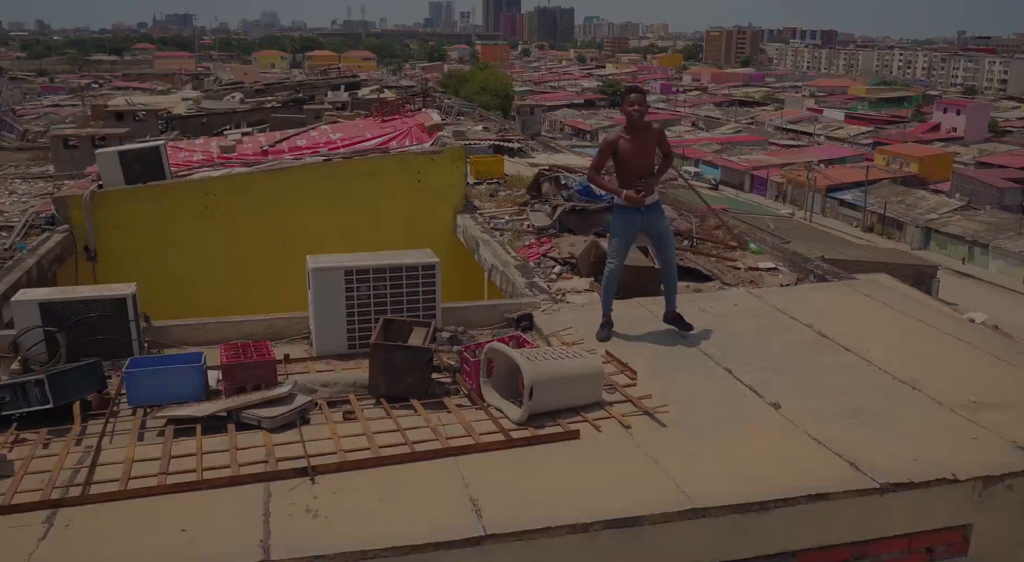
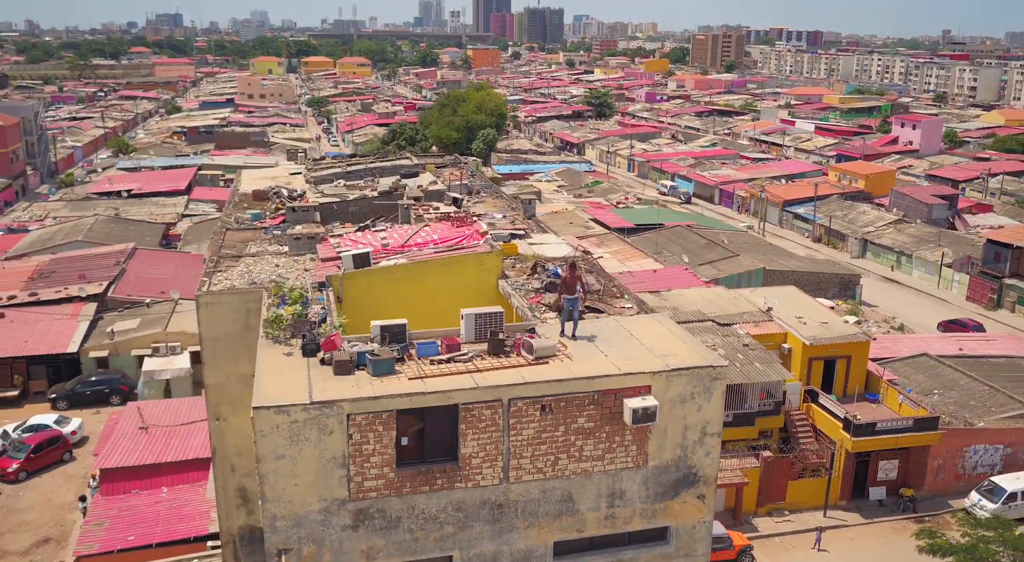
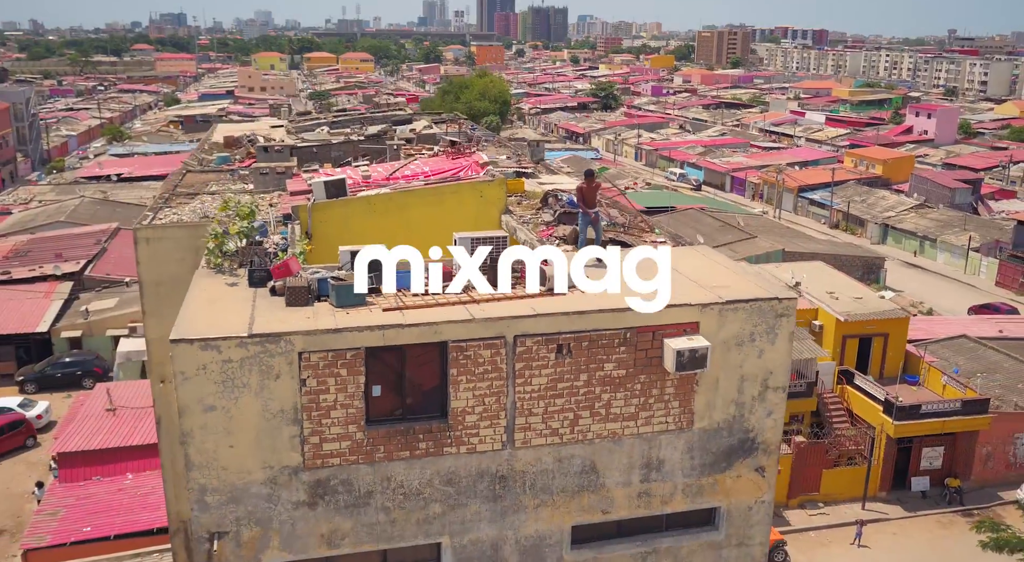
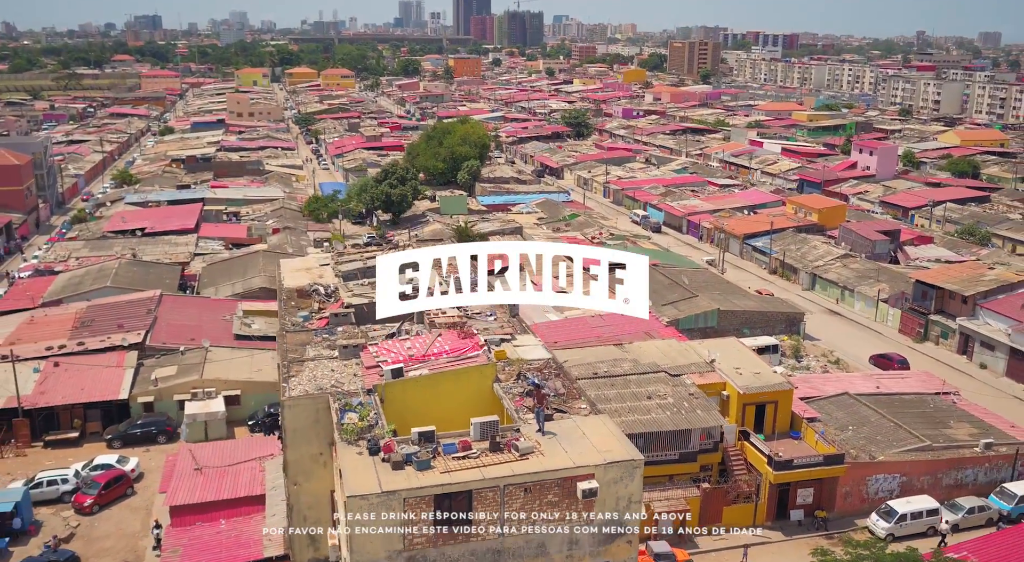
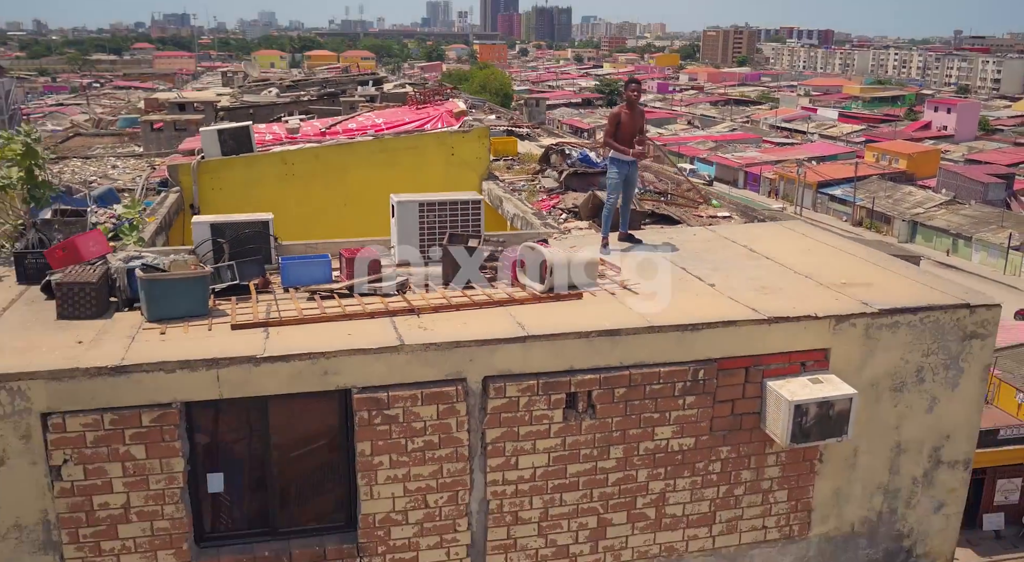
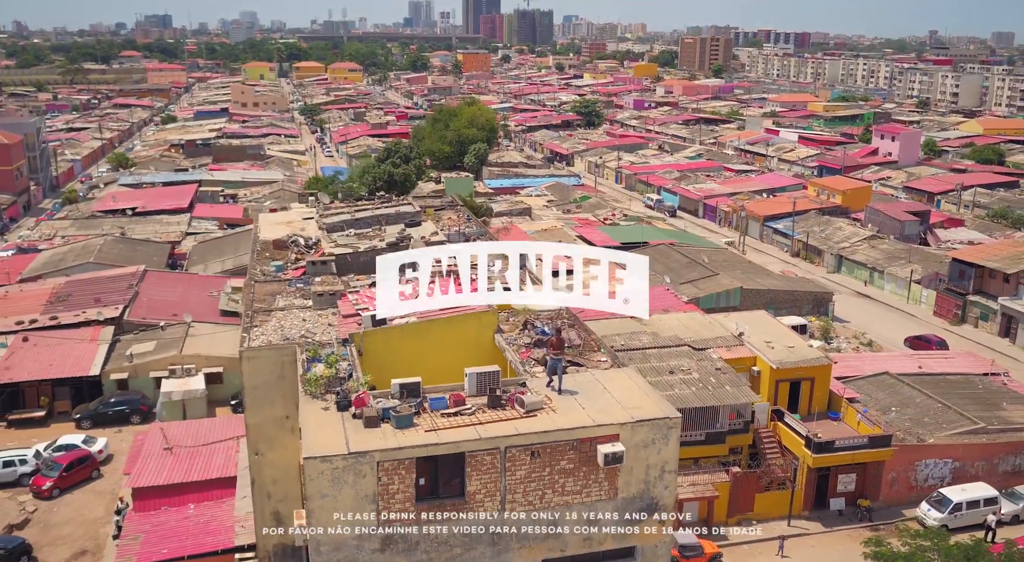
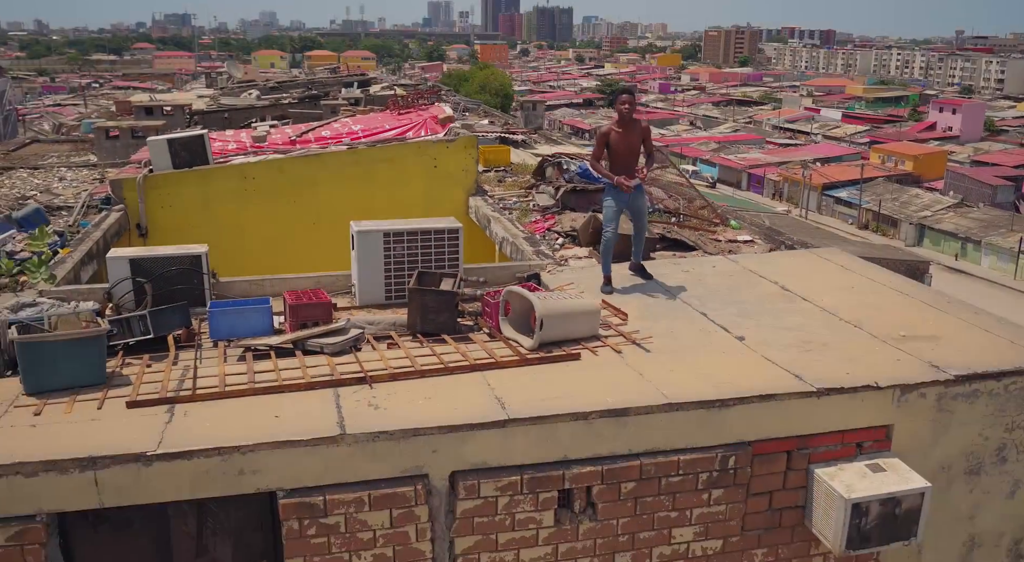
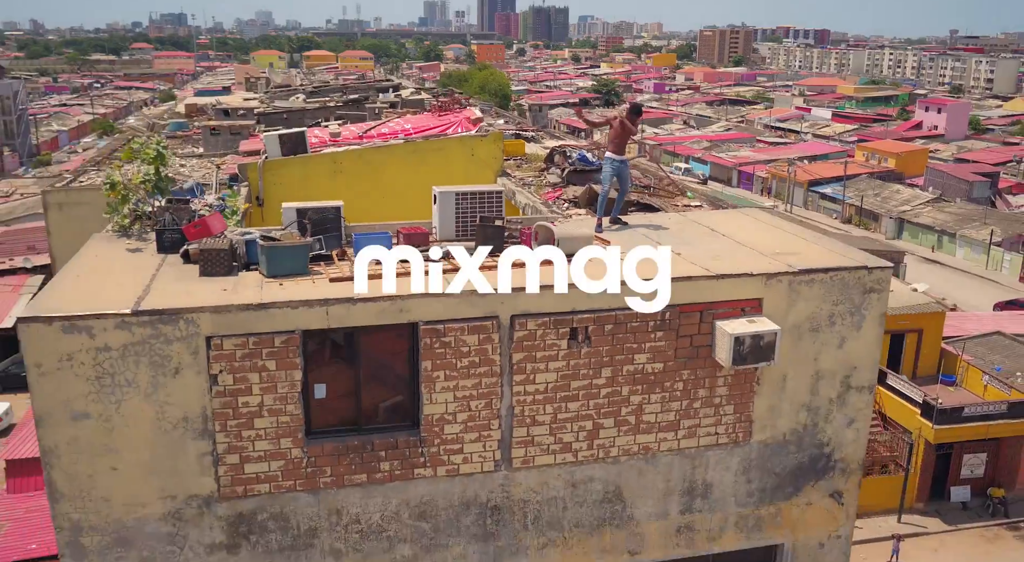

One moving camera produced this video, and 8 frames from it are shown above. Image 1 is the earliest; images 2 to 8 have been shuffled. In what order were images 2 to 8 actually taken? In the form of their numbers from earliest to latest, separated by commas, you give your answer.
7, 5, 8, 3, 2, 6, 4
